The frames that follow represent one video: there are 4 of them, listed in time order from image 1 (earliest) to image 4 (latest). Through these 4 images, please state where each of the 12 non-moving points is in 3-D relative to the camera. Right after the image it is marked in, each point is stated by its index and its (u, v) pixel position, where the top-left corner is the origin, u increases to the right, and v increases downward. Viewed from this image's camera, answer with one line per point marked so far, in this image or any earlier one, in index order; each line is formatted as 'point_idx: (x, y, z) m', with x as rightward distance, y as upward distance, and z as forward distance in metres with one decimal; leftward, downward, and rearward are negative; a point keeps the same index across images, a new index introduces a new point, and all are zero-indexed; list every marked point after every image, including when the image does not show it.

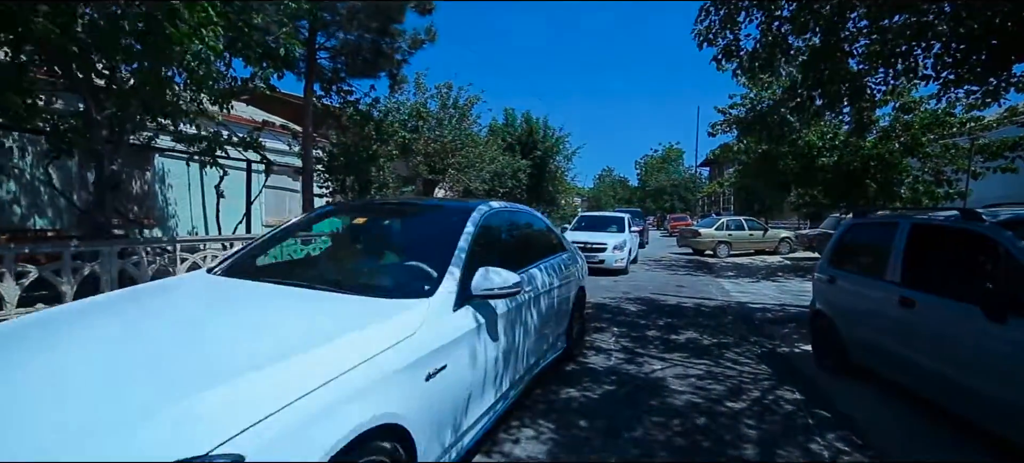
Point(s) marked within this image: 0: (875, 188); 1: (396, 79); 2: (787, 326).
0: (+9.8, +1.2, +13.5) m
1: (-2.9, +3.8, +12.5) m
2: (+4.2, -1.5, +7.7) m
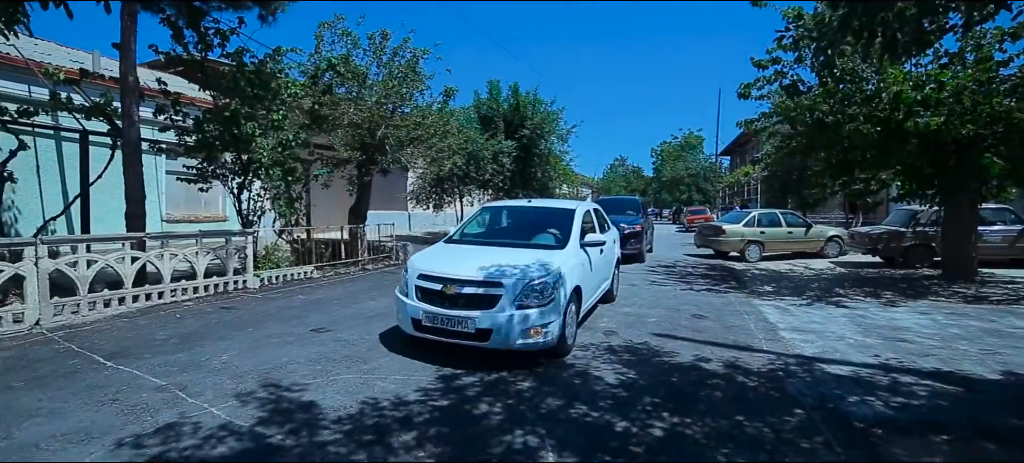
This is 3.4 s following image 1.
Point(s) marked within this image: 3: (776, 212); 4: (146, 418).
0: (+8.7, +1.2, +9.0) m
1: (-4.1, +3.8, +8.4) m
2: (+2.9, -1.5, +3.5) m
3: (+8.2, +0.6, +15.7) m
4: (-2.9, -1.5, +4.0) m
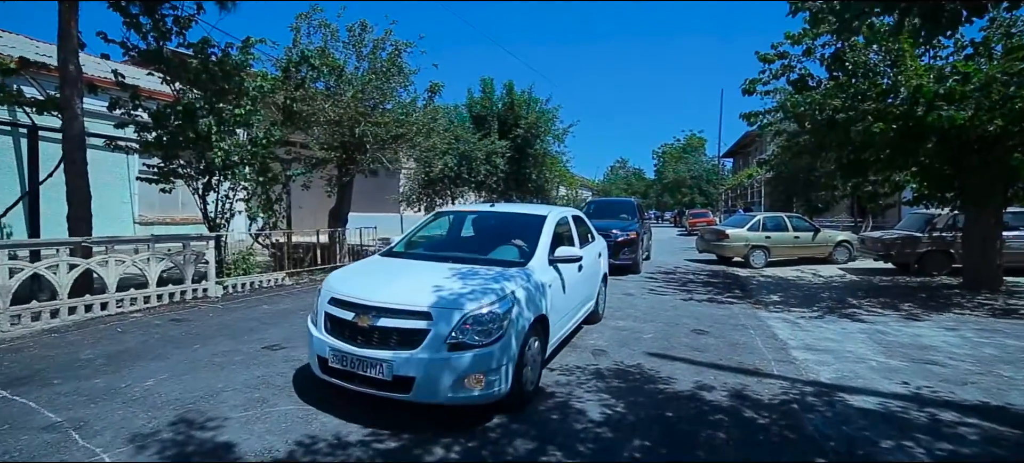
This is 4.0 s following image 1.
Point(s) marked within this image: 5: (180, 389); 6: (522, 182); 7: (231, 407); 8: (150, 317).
0: (+8.4, +1.1, +8.2) m
1: (-4.3, +3.7, +7.7) m
2: (+2.6, -1.6, +2.7) m
3: (+8.0, +0.5, +14.9) m
4: (-3.2, -1.5, +3.3) m
5: (-3.1, -1.5, +4.7) m
6: (+0.4, +2.0, +19.9) m
7: (-2.4, -1.5, +4.4) m
8: (-5.3, -1.2, +7.3) m
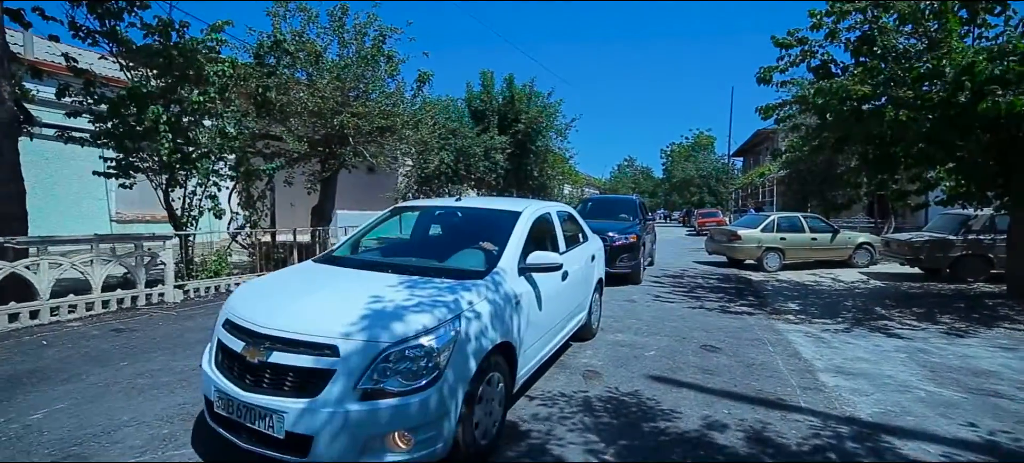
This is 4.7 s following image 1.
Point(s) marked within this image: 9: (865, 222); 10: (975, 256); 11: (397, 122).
0: (+8.2, +1.0, +7.2) m
1: (-4.5, +3.7, +6.9) m
2: (+2.3, -1.6, +1.8) m
3: (+7.9, +0.5, +13.9) m
4: (-3.5, -1.5, +2.4) m
5: (-3.4, -1.5, +3.9) m
6: (+0.5, +2.0, +19.0) m
7: (-2.7, -1.5, +3.5) m
8: (-5.5, -1.2, +6.5) m
9: (+13.5, +0.3, +19.2) m
10: (+10.0, -0.5, +10.9) m
11: (-2.5, +2.4, +11.1) m
